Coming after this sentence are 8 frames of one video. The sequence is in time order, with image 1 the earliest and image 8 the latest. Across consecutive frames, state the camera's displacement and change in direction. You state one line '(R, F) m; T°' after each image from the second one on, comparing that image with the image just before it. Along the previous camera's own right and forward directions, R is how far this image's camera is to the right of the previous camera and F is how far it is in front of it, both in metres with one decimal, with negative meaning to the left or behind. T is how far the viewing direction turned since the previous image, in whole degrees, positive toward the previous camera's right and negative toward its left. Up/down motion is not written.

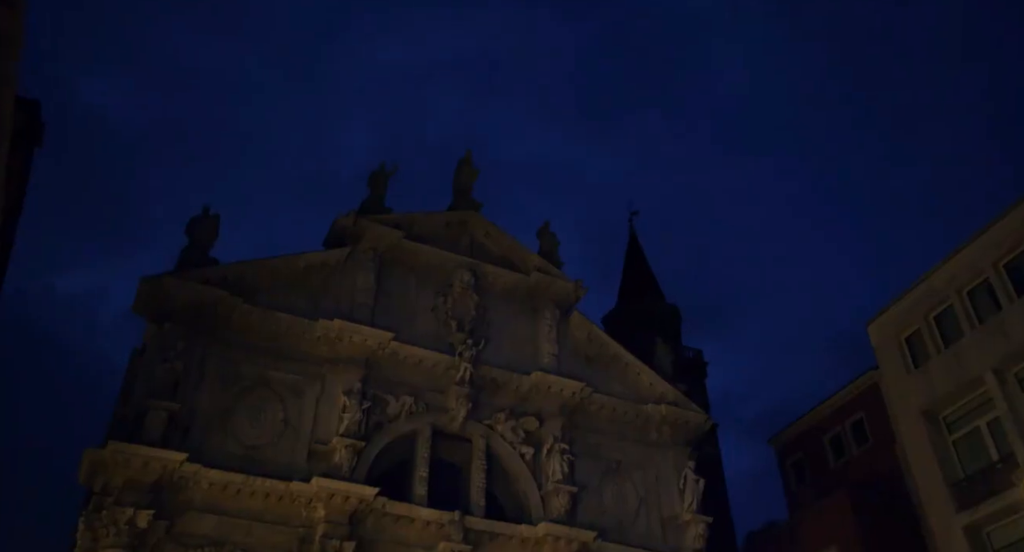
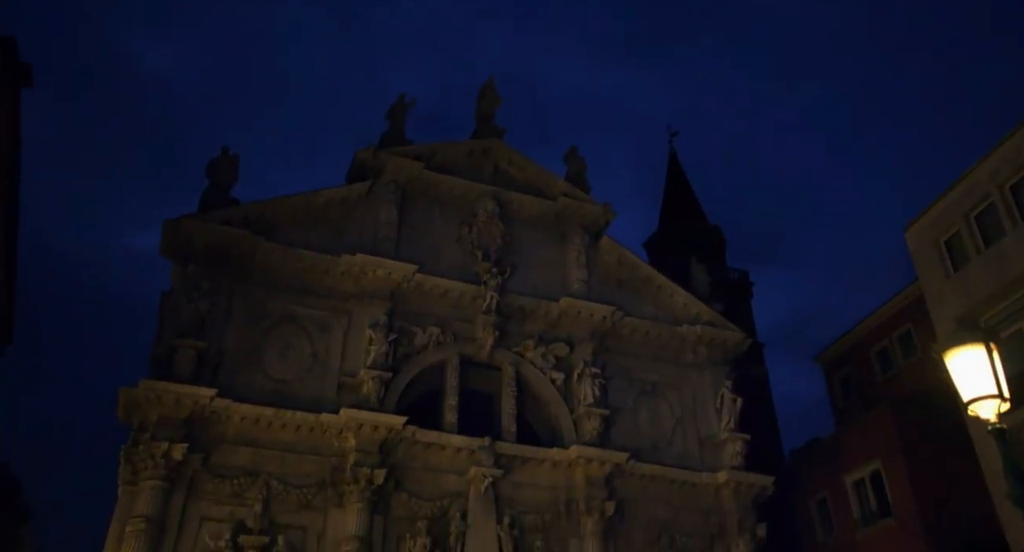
(+1.1, +0.1) m; -4°
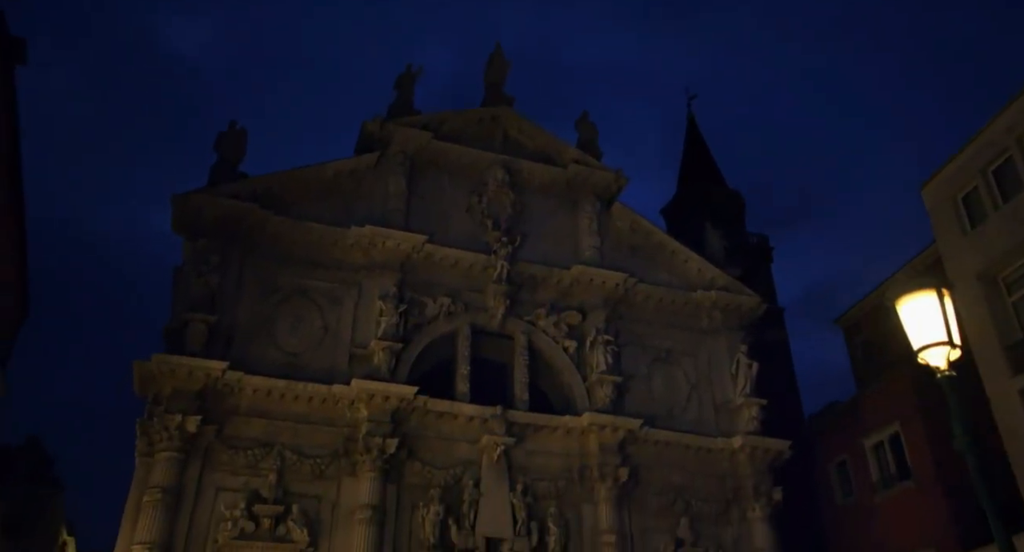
(+0.5, 0.0) m; -2°
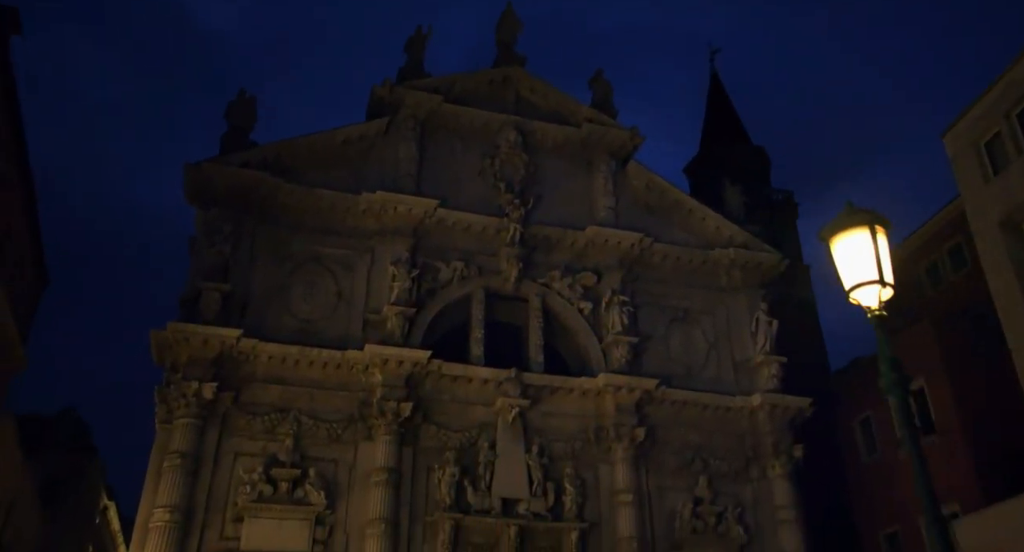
(+0.6, 0.0) m; -2°
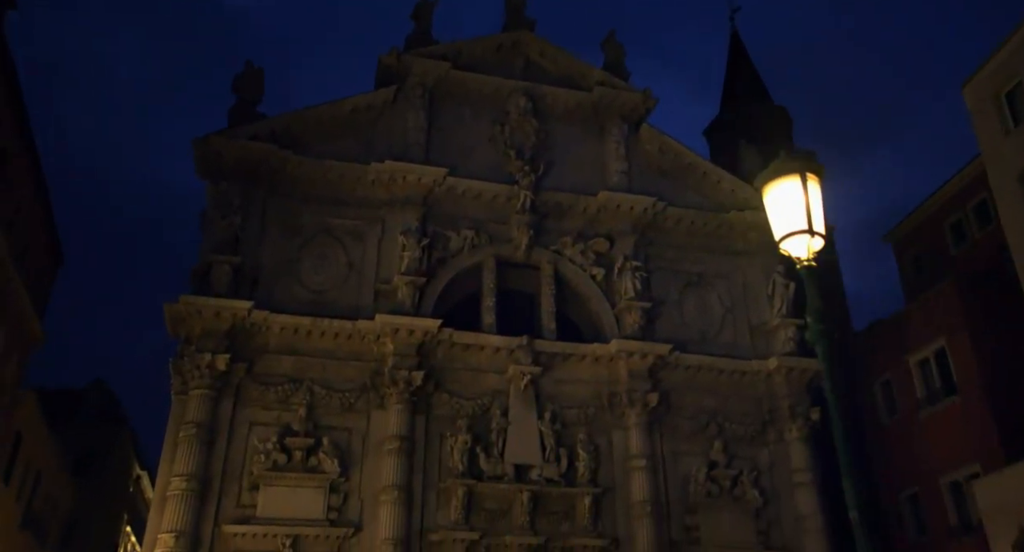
(+0.6, 0.0) m; -2°
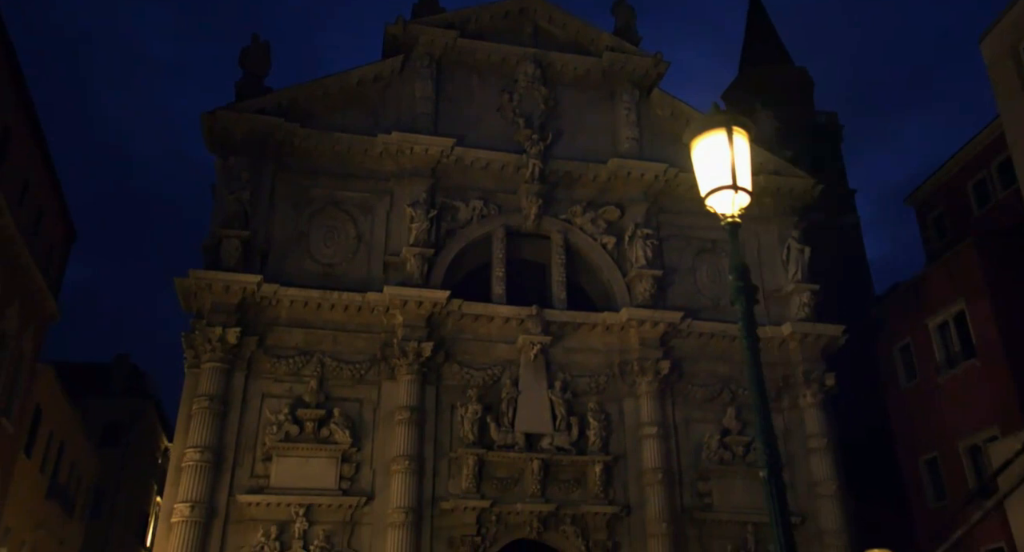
(+0.6, 0.0) m; -2°
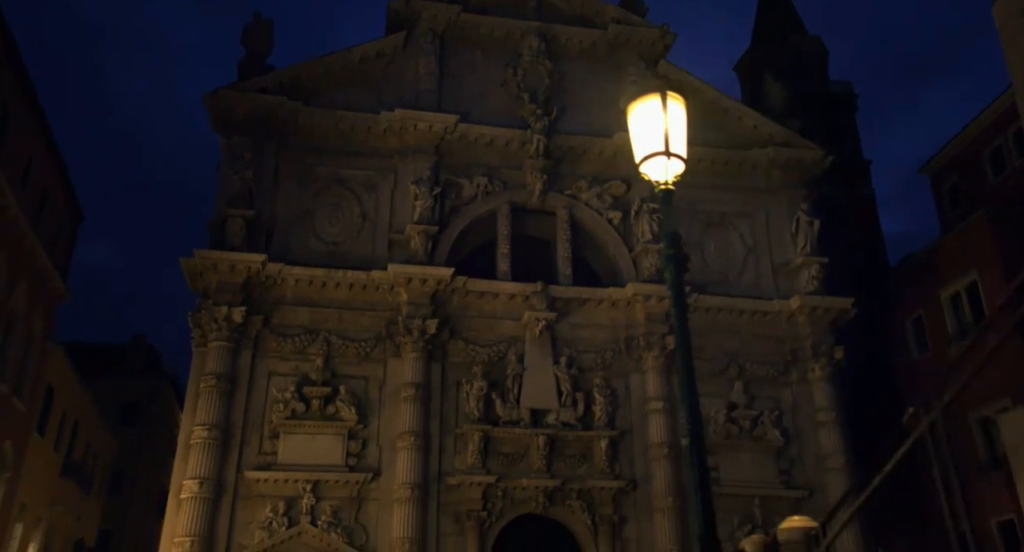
(+0.4, 0.0) m; -1°
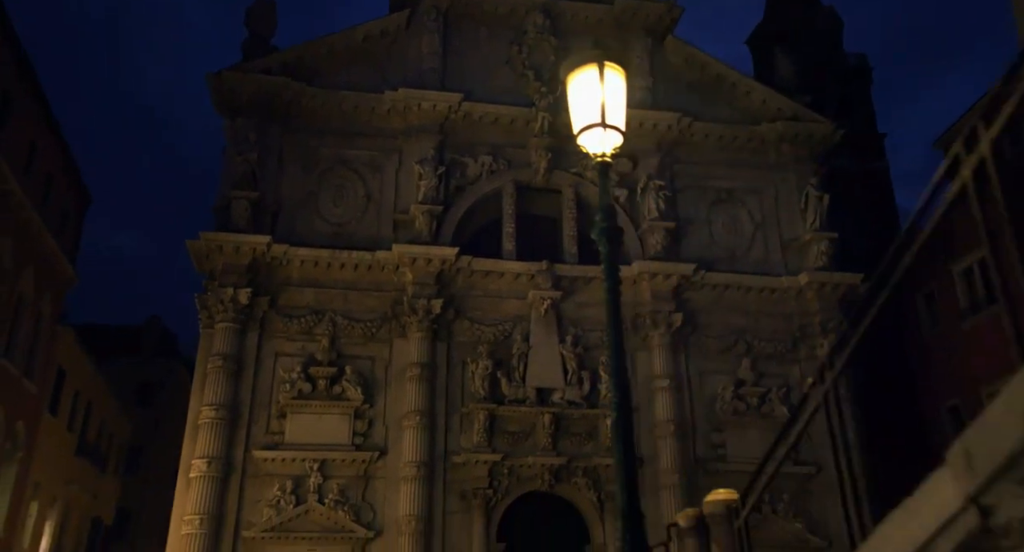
(+0.4, 0.0) m; -1°
